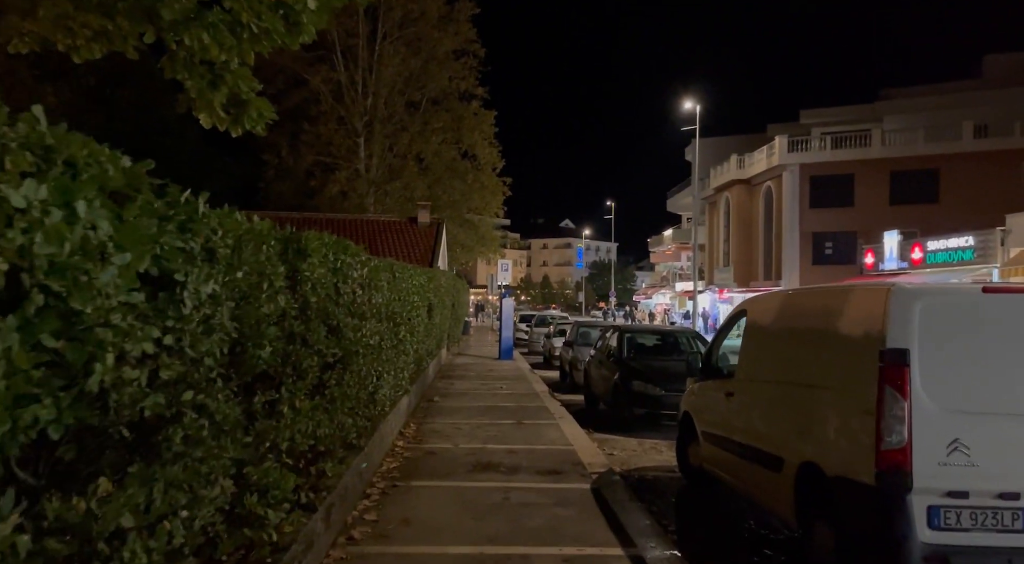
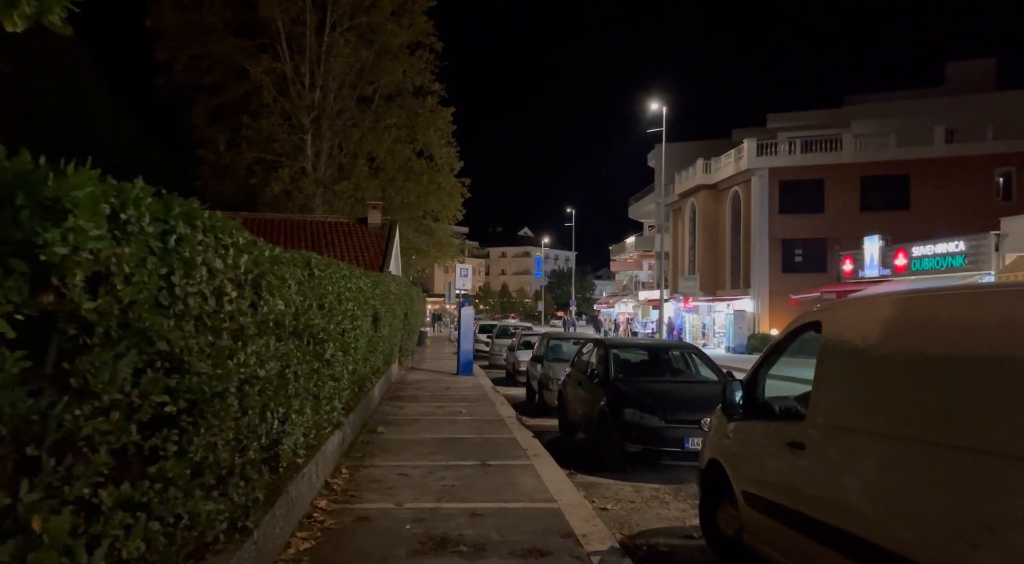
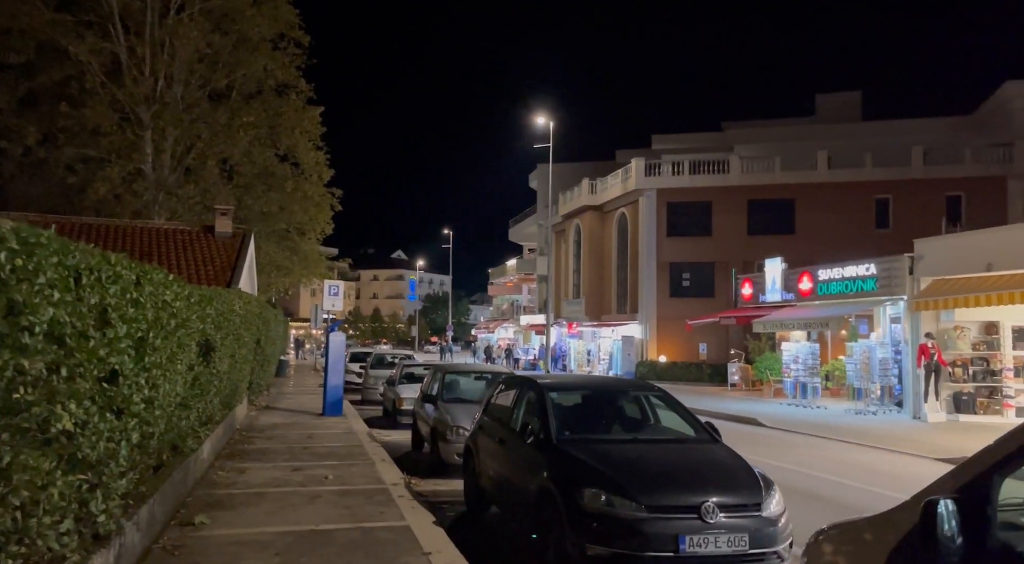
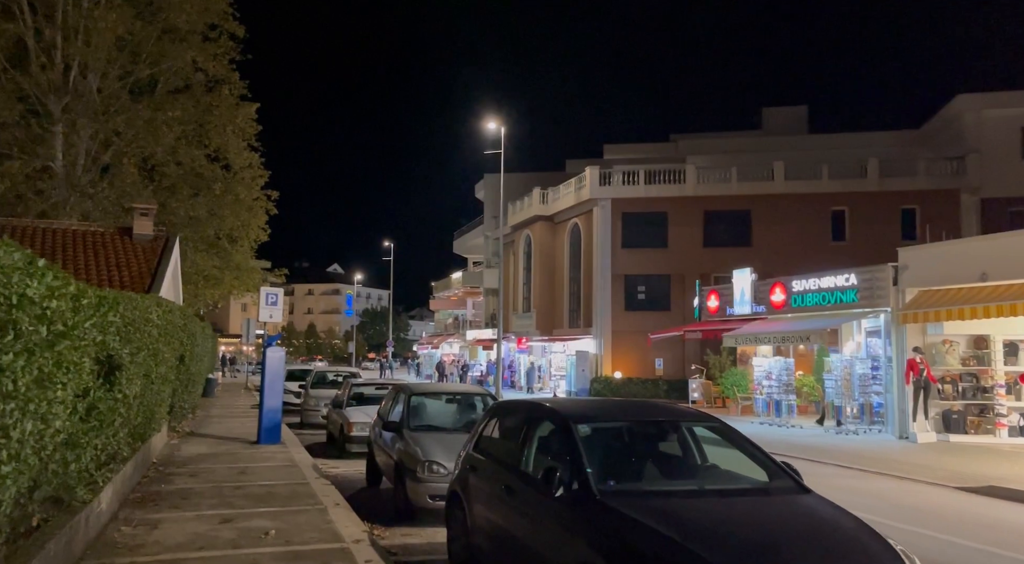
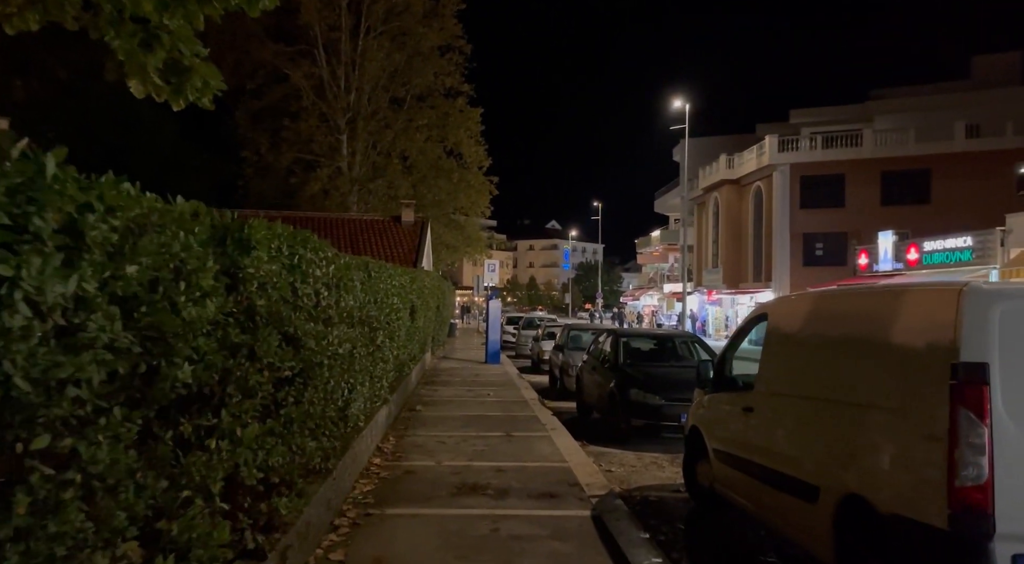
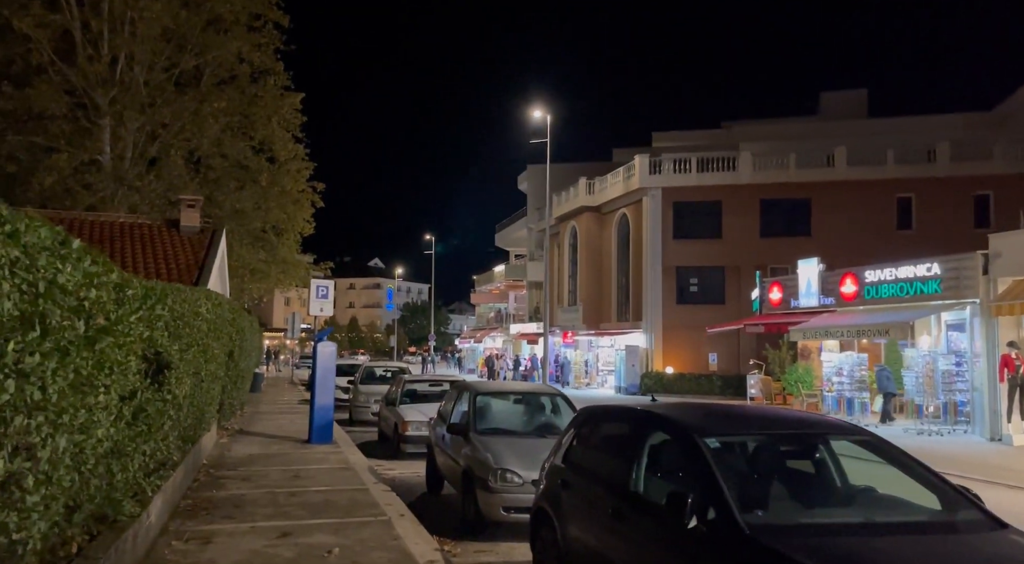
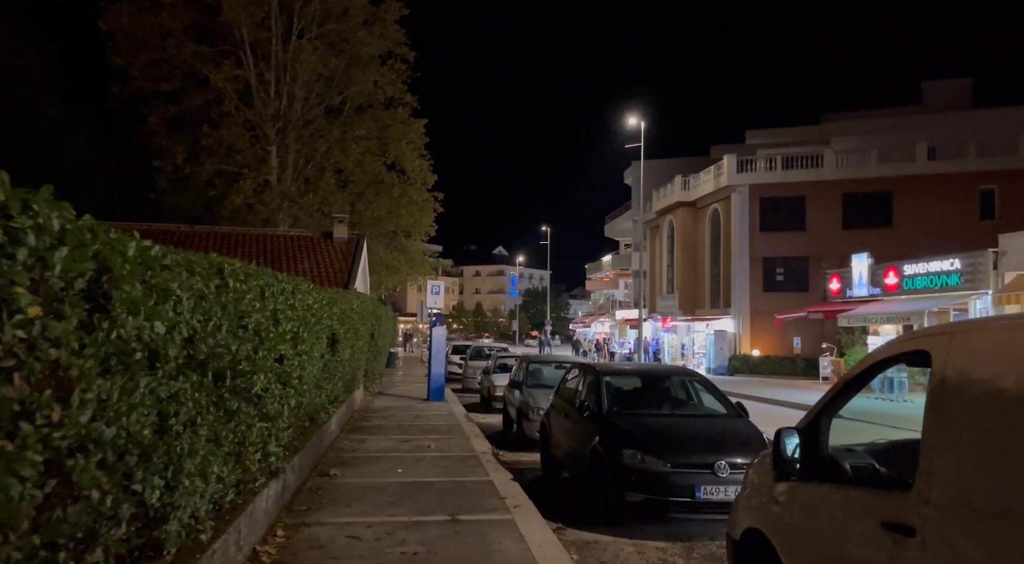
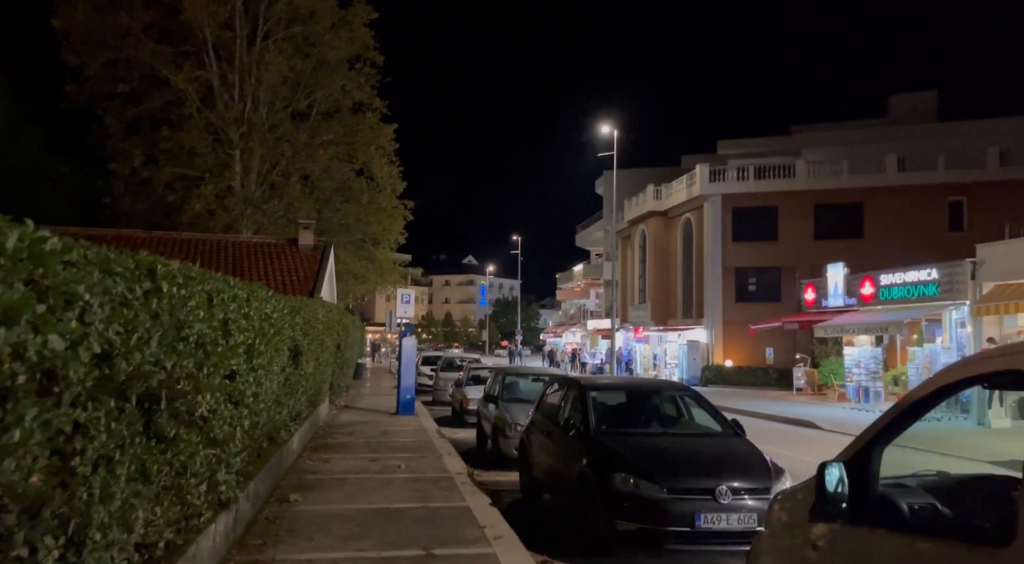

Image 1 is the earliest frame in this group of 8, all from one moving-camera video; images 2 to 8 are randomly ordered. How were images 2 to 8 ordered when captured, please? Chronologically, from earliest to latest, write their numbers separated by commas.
5, 2, 7, 8, 3, 4, 6
